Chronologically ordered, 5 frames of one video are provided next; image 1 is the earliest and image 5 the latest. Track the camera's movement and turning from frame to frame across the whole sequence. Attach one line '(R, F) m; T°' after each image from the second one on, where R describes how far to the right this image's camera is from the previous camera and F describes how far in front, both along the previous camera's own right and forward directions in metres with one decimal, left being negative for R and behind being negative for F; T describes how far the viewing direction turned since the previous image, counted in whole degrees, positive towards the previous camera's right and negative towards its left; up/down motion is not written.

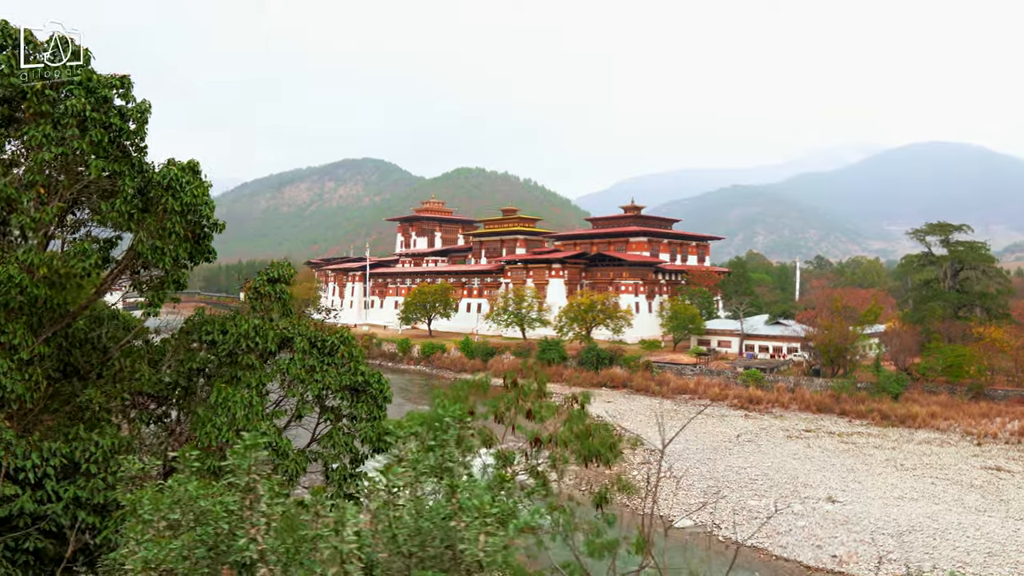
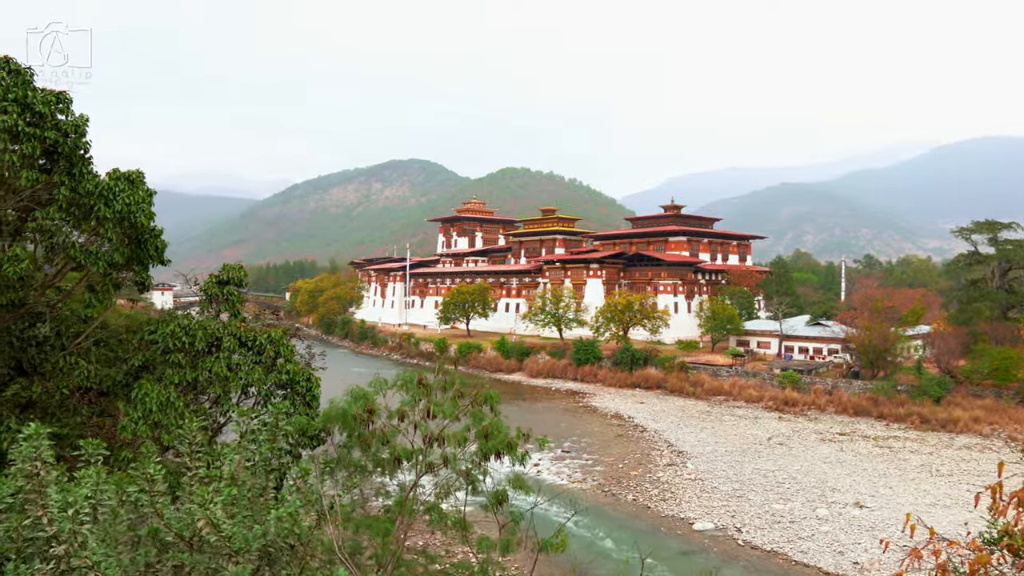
(+1.9, -0.4) m; -4°
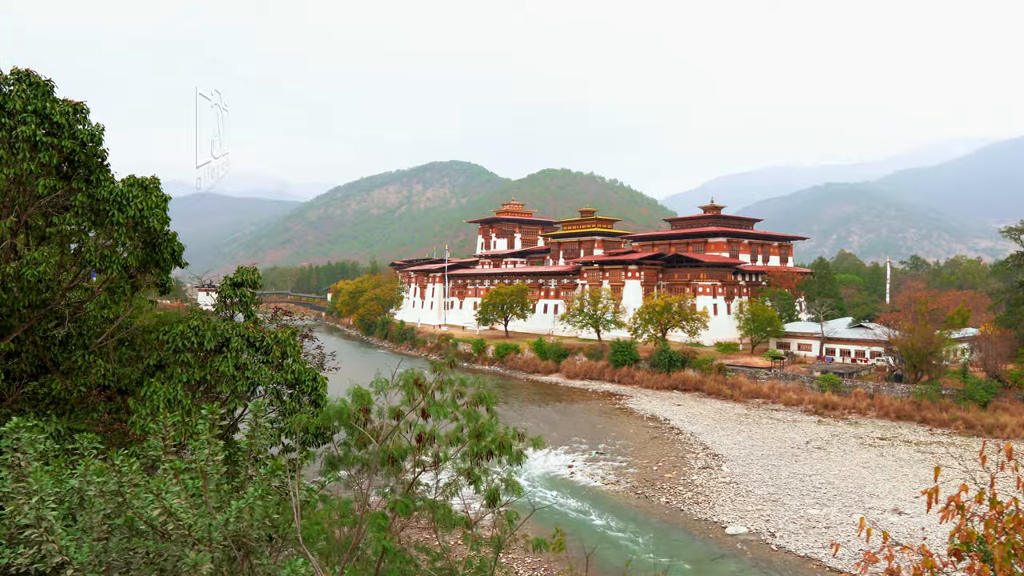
(+0.7, -0.9) m; -4°
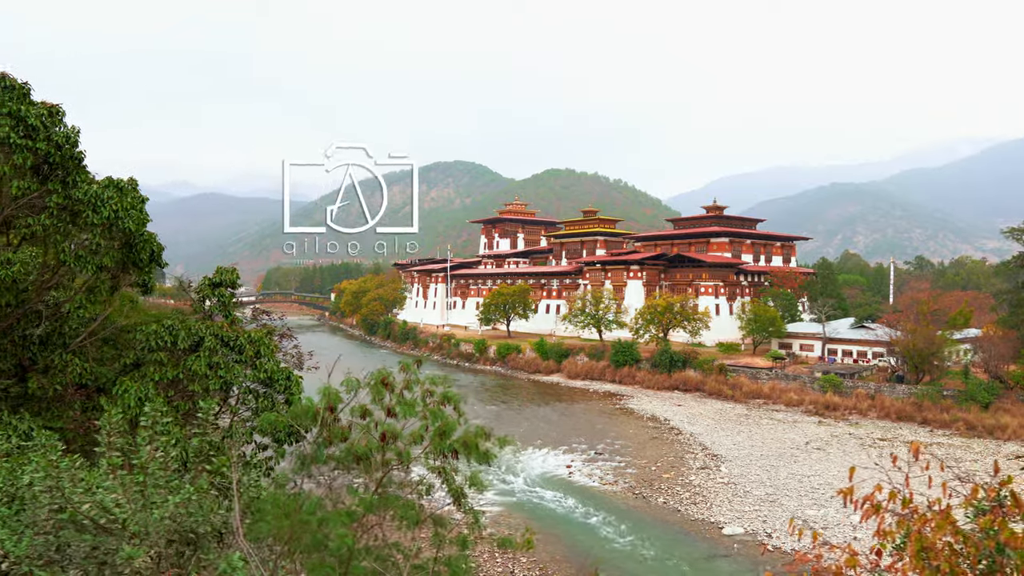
(+0.6, +0.1) m; 0°
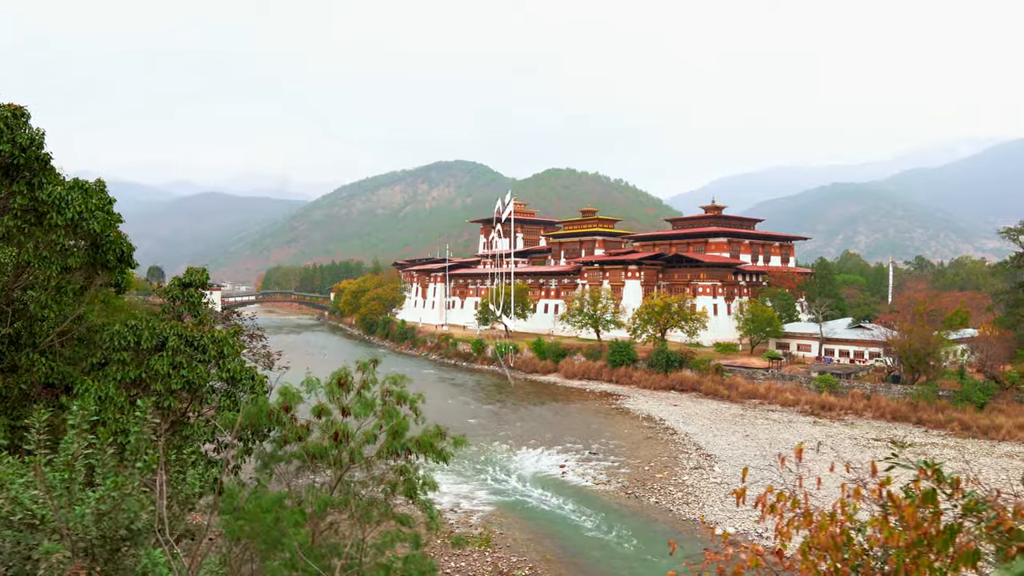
(+0.7, +0.1) m; 0°
